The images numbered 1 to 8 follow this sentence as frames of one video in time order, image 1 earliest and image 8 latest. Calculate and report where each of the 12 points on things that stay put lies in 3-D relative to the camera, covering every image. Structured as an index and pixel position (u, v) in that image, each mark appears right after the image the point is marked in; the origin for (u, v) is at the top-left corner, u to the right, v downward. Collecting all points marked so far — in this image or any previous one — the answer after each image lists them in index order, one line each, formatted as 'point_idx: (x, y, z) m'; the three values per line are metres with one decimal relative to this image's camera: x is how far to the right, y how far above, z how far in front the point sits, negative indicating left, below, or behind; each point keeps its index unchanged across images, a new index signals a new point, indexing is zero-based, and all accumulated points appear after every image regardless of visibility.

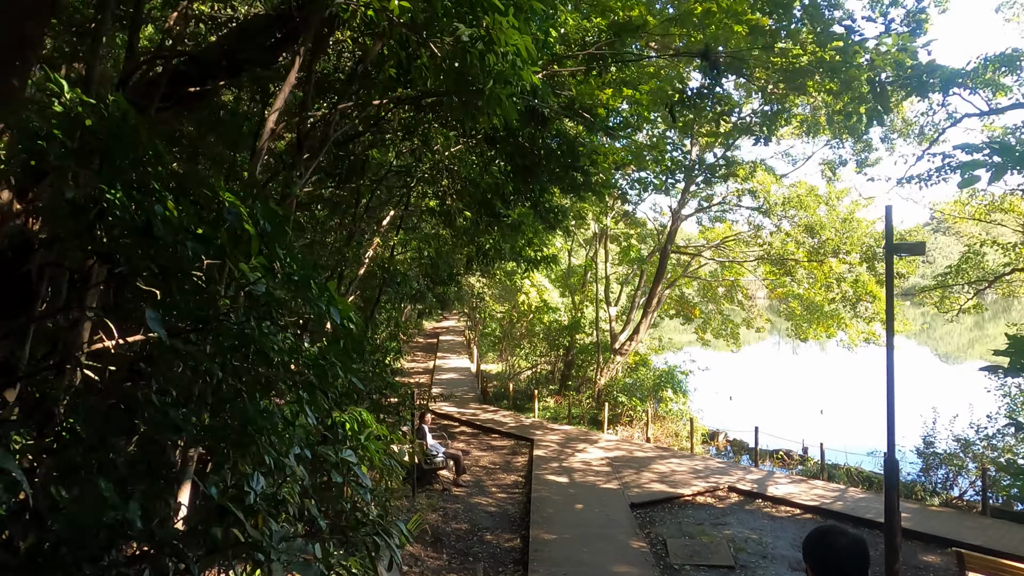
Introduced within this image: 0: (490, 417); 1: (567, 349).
0: (-0.4, -2.4, +12.7) m
1: (+1.3, -1.4, +15.6) m
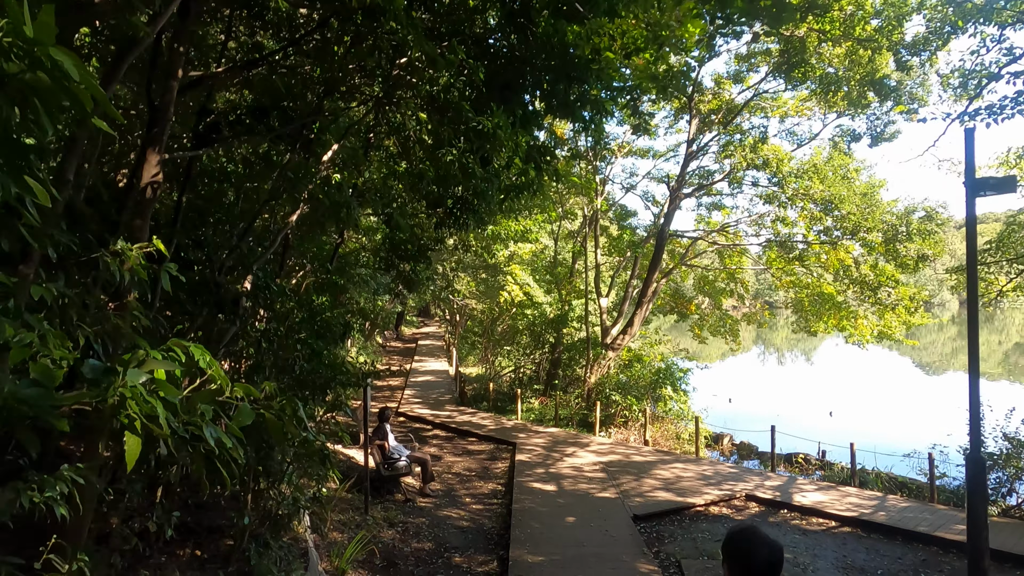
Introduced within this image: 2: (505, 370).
0: (-0.8, -2.2, +11.4) m
1: (+0.9, -1.2, +14.3) m
2: (-0.2, -1.9, +15.2) m
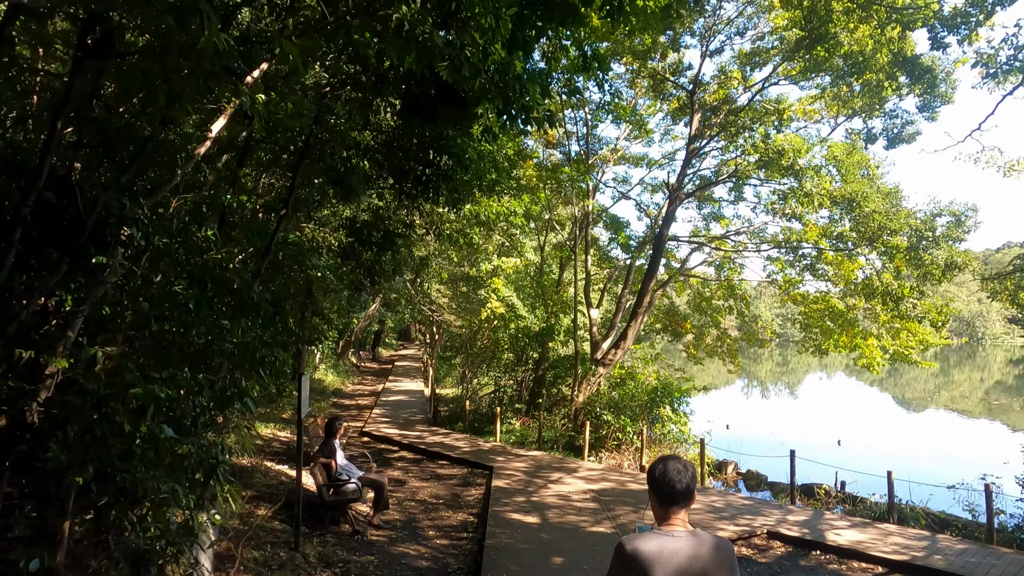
0: (-1.1, -2.3, +10.1) m
1: (+0.5, -1.5, +13.2) m
2: (-0.6, -2.1, +13.9) m
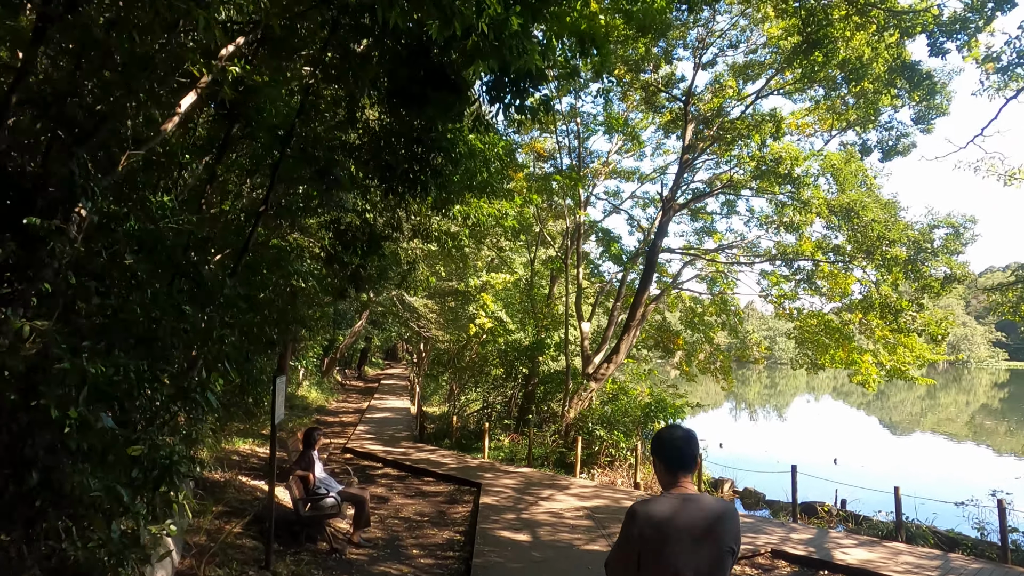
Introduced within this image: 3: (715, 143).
0: (-1.3, -2.4, +9.7) m
1: (+0.3, -1.7, +12.8) m
2: (-0.8, -2.4, +13.6) m
3: (+3.6, +2.6, +11.9) m
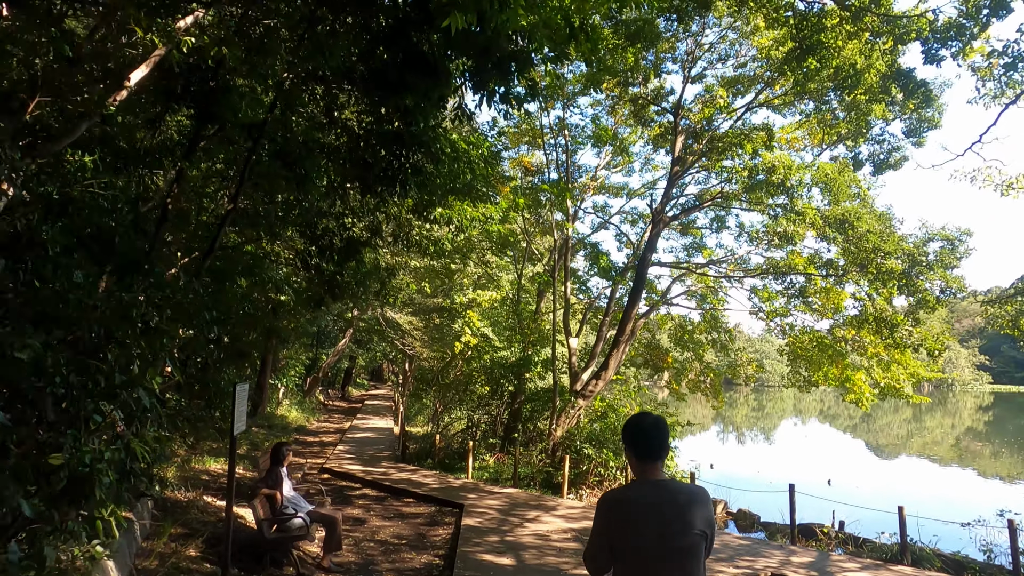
0: (-1.5, -2.6, +9.3) m
1: (0.0, -2.0, +12.5) m
2: (-1.1, -2.7, +13.2) m
3: (+3.4, +2.3, +11.7) m
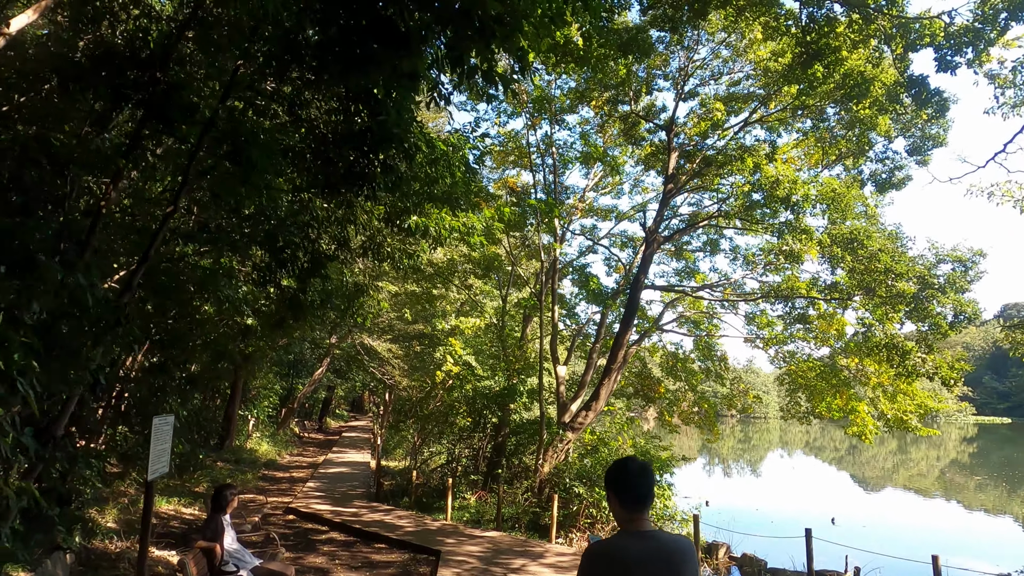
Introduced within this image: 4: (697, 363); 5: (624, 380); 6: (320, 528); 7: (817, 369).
0: (-1.7, -2.9, +8.5) m
1: (-0.2, -2.5, +11.7) m
2: (-1.4, -3.2, +12.4) m
3: (+3.1, +1.9, +11.2) m
4: (+3.5, -1.4, +12.8) m
5: (+2.2, -1.8, +13.2) m
6: (-2.3, -2.9, +8.1) m
7: (+4.6, -1.2, +10.1) m
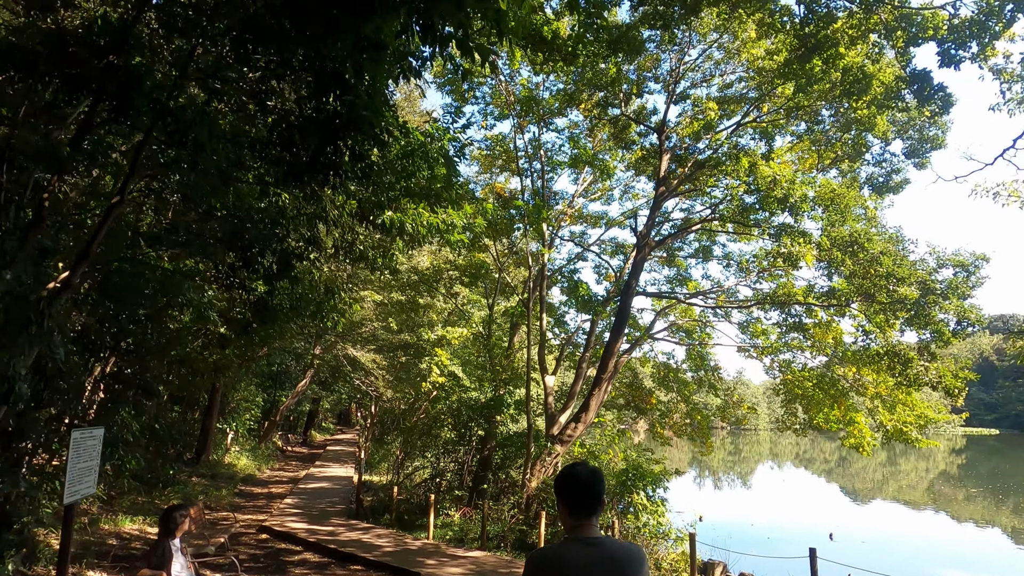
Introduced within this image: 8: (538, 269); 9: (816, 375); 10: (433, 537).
0: (-1.9, -3.0, +8.1) m
1: (-0.5, -2.6, +11.3) m
2: (-1.6, -3.3, +11.9) m
3: (+2.9, +1.7, +10.9) m
4: (+3.3, -1.6, +12.4) m
5: (+2.0, -2.0, +12.9) m
6: (-2.5, -3.0, +7.7) m
7: (+4.4, -1.3, +9.8) m
8: (+0.4, +0.3, +11.7) m
9: (+4.4, -1.3, +9.7) m
10: (-1.0, -3.1, +8.4) m
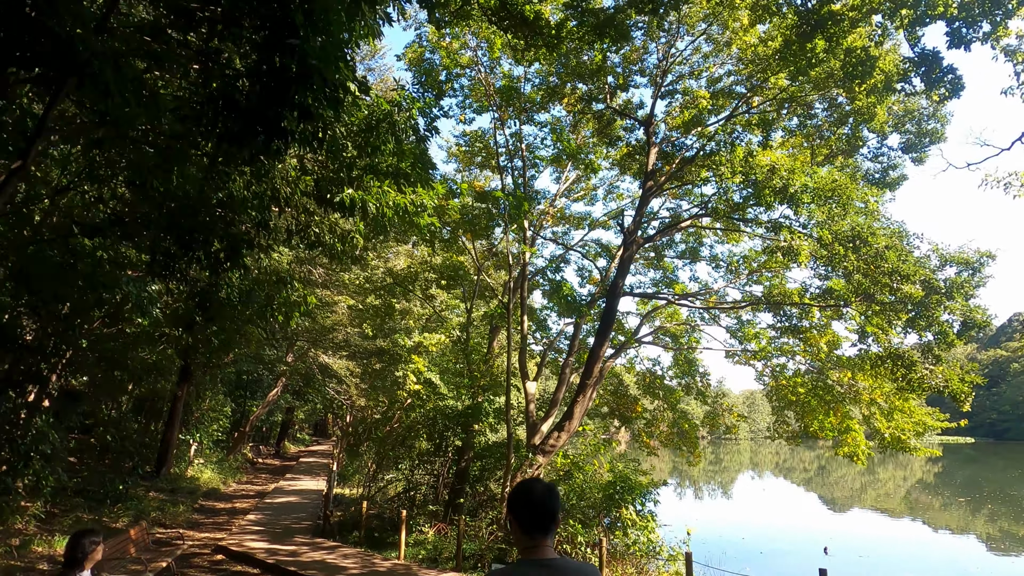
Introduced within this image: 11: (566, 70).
0: (-2.1, -3.0, +7.4) m
1: (-0.8, -2.6, +10.7) m
2: (-2.0, -3.3, +11.3) m
3: (+2.6, +1.7, +10.5) m
4: (+2.9, -1.6, +11.9) m
5: (+1.6, -2.0, +12.3) m
6: (-2.7, -2.9, +7.0) m
7: (+4.1, -1.3, +9.3) m
8: (+0.1, +0.2, +11.1) m
9: (+4.1, -1.3, +9.3) m
10: (-1.2, -3.1, +7.7) m
11: (+0.8, +3.0, +9.3) m
